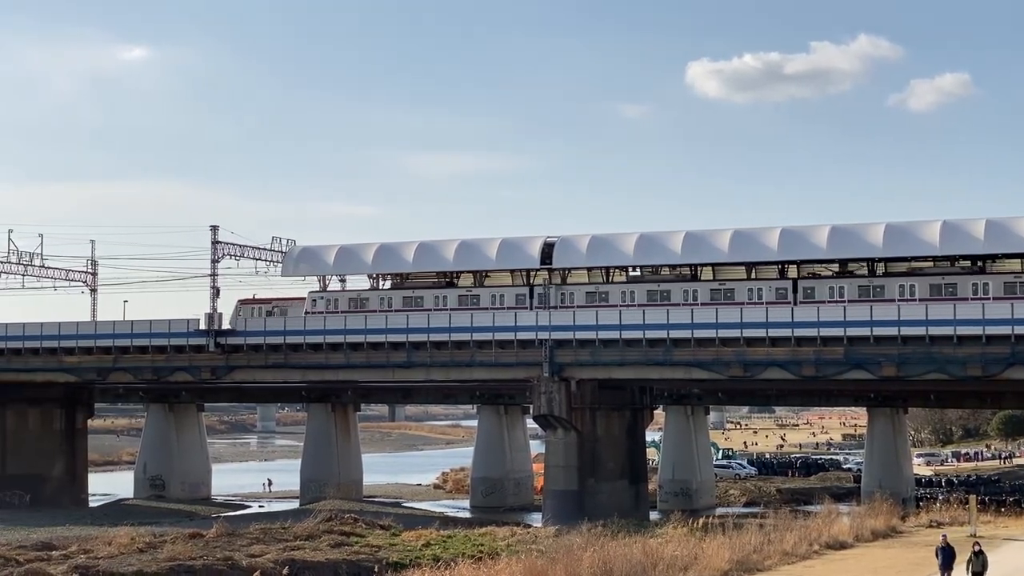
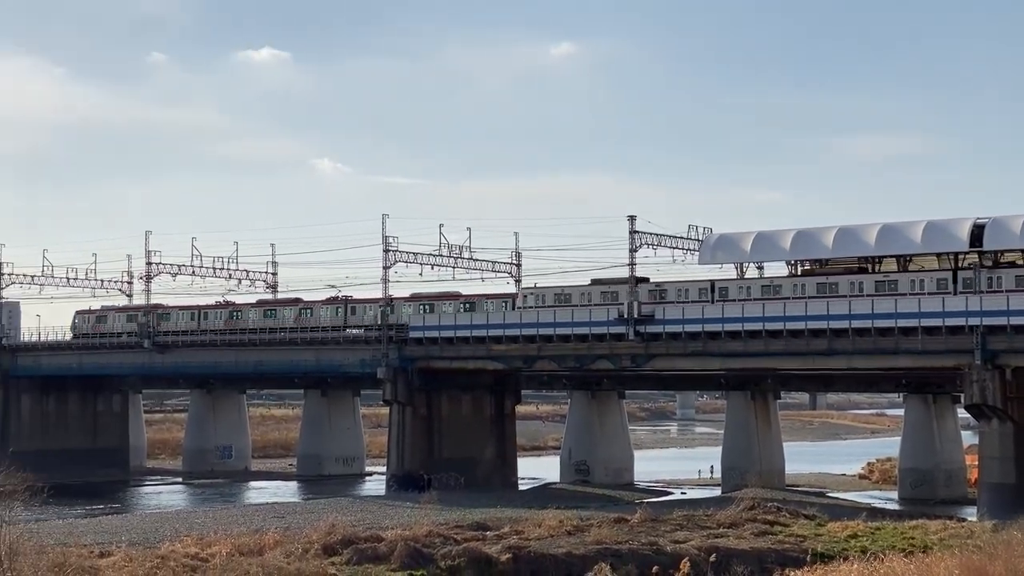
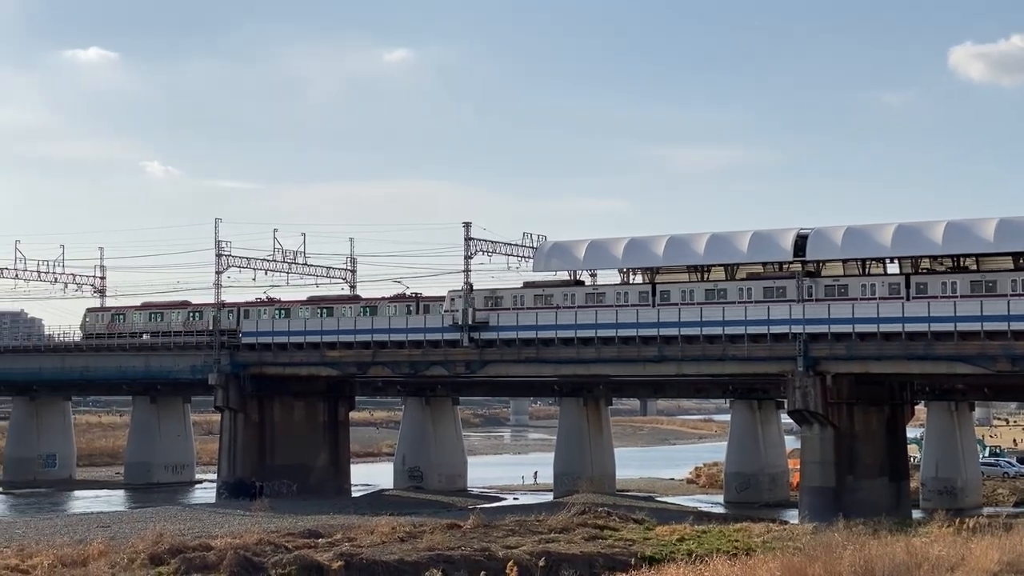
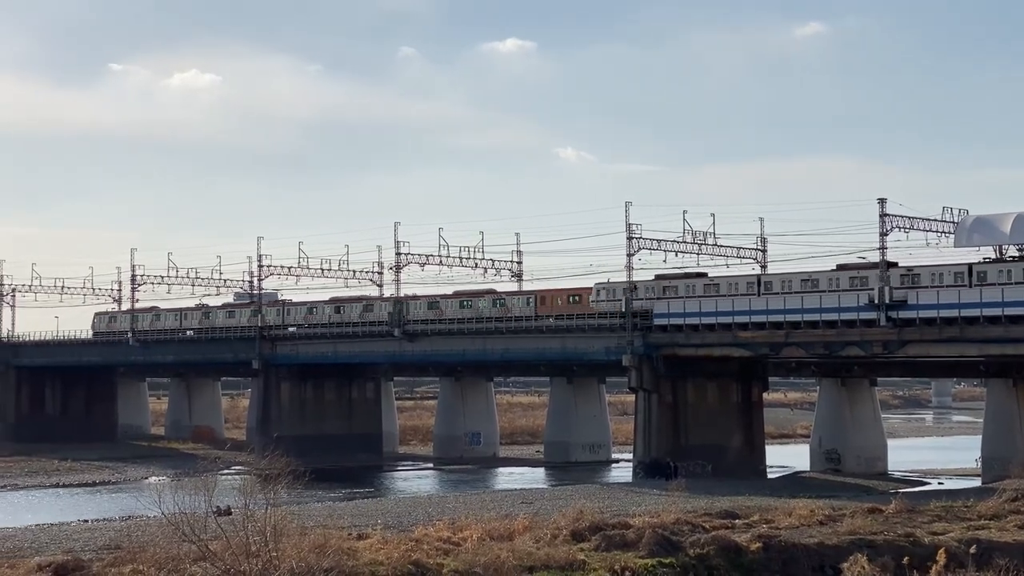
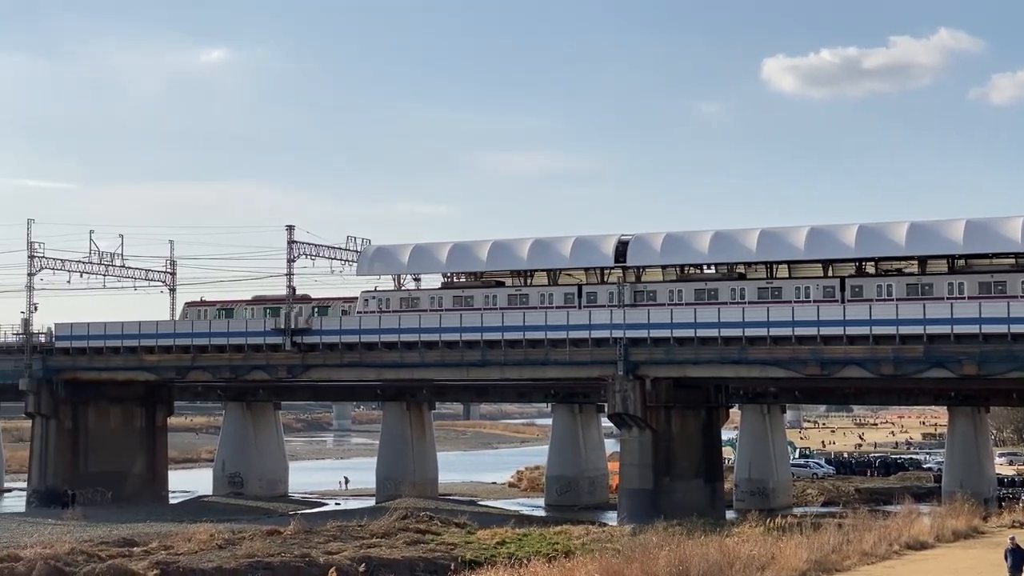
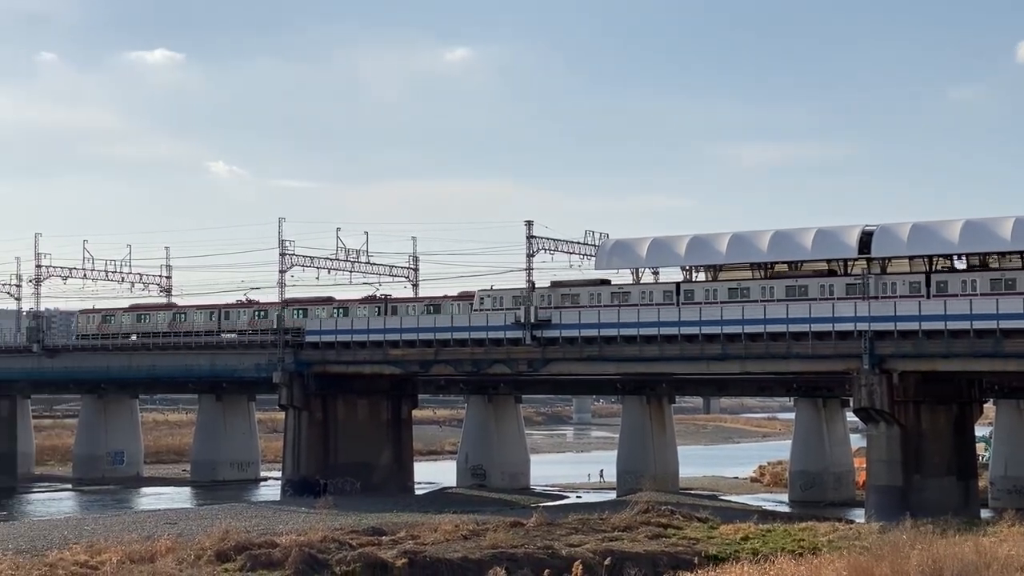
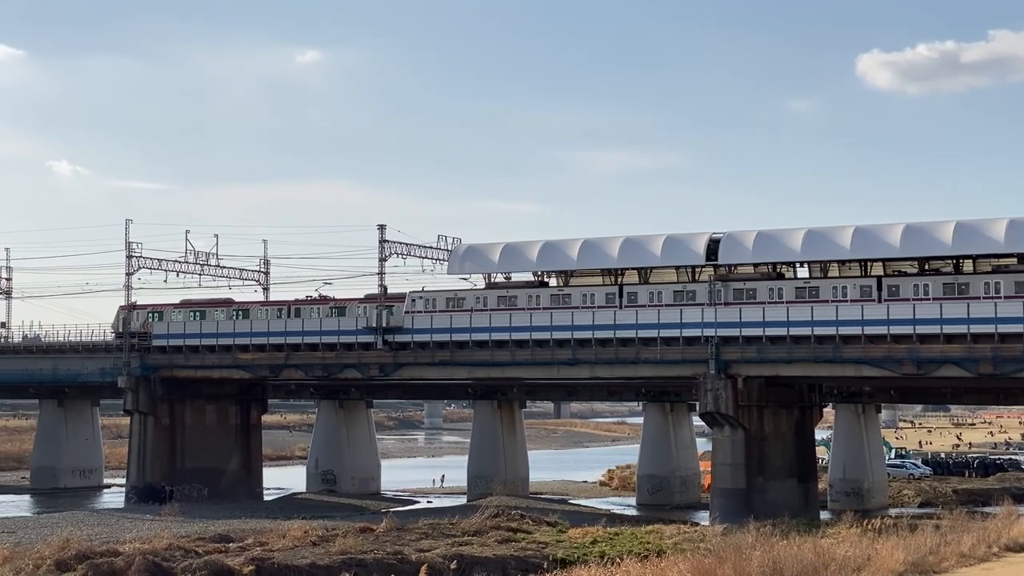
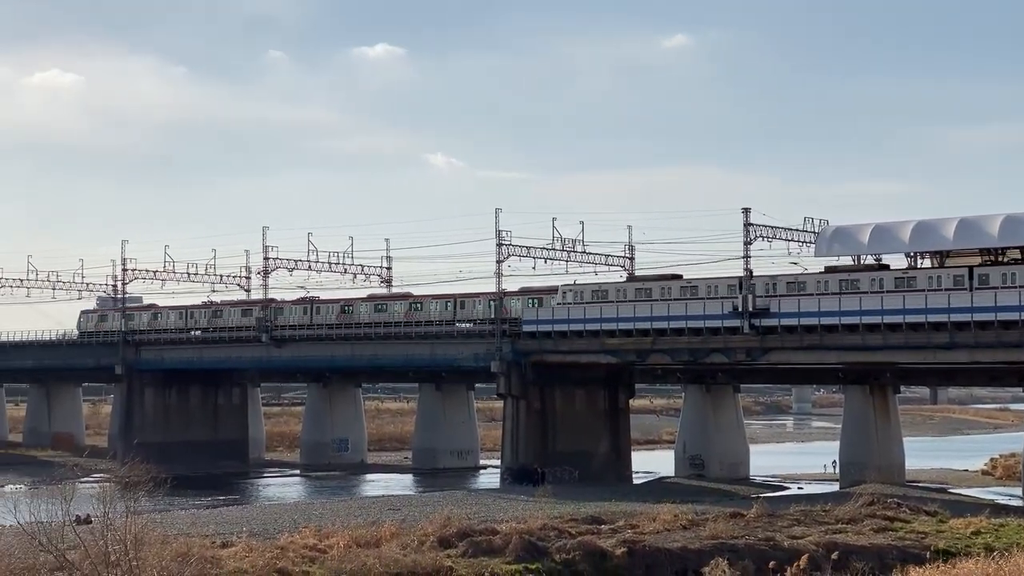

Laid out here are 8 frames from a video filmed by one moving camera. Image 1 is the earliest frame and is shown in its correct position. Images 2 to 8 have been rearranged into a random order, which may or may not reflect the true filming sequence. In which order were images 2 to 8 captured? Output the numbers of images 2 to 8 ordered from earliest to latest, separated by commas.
5, 7, 3, 6, 2, 8, 4
